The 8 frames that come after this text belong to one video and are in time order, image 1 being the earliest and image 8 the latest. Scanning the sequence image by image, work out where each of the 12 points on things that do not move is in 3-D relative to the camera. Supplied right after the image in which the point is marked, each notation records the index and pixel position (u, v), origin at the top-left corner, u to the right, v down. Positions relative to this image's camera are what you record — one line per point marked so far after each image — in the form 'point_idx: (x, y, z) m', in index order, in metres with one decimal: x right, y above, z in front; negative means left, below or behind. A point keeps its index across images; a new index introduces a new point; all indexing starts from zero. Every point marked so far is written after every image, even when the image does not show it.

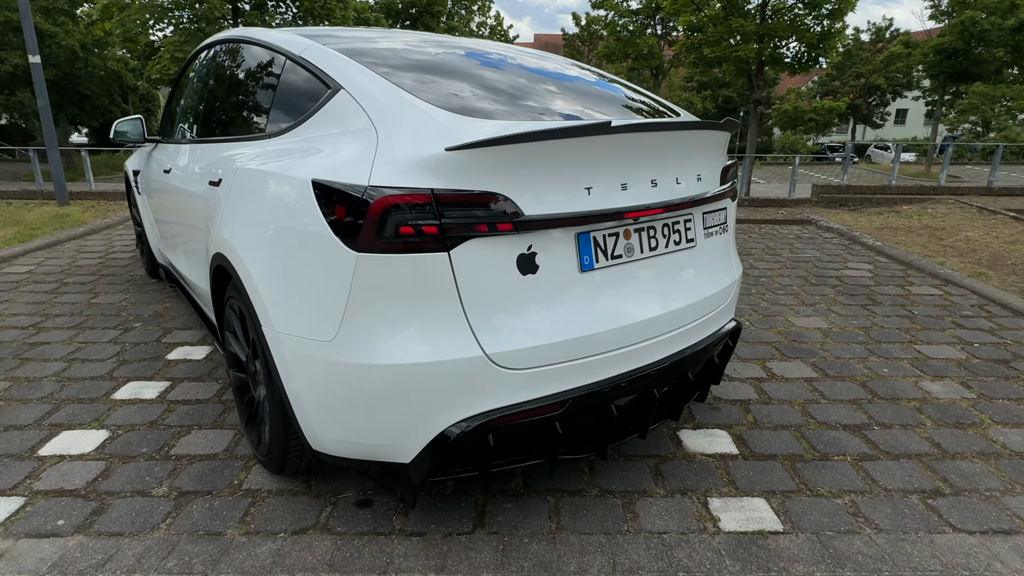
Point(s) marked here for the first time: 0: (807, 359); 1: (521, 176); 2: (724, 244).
0: (+1.7, -0.4, +3.5) m
1: (0.0, +0.3, +1.7) m
2: (+0.9, +0.2, +2.4) m
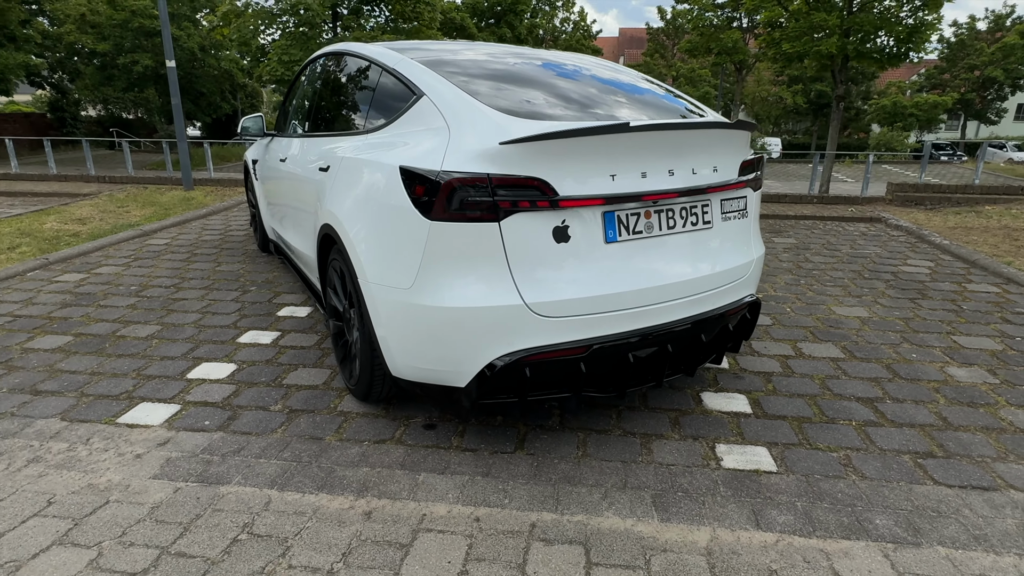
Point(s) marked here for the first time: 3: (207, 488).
0: (+2.1, -0.3, +3.7) m
1: (+0.1, +0.5, +2.2) m
2: (+1.1, +0.3, +2.8) m
3: (-1.2, -0.8, +2.4) m
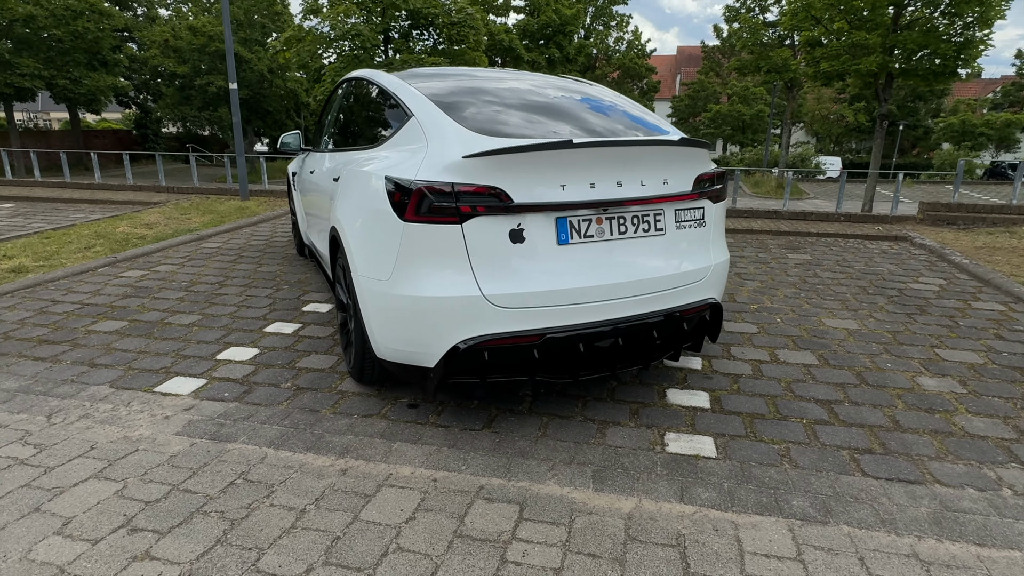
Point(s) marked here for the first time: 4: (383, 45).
0: (+2.0, -0.4, +3.9) m
1: (0.0, +0.5, +2.5) m
2: (+1.0, +0.3, +3.1) m
3: (-1.4, -0.7, +2.8) m
4: (-2.8, +5.3, +12.8) m
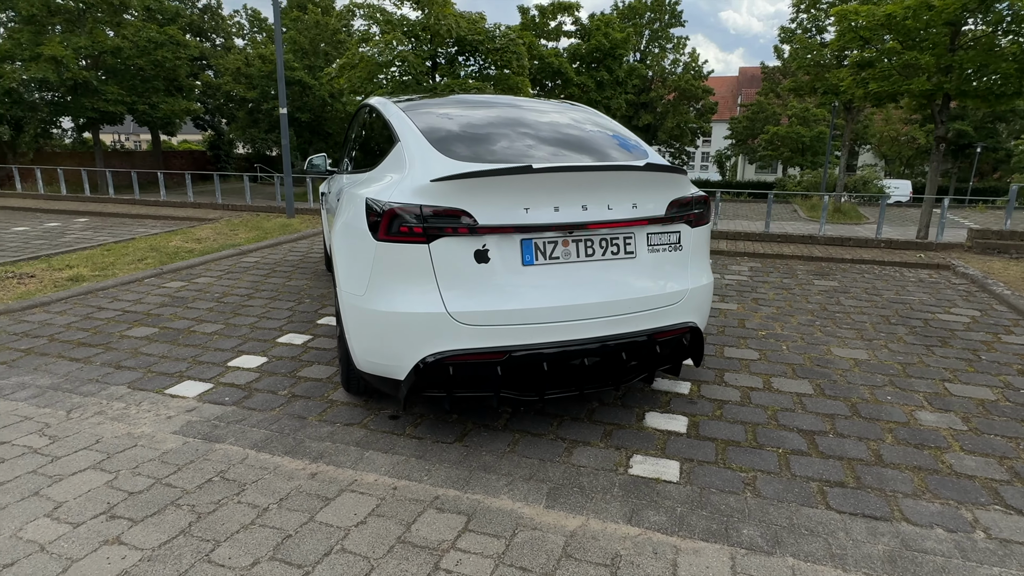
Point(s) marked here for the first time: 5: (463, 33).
0: (+1.9, -0.6, +3.8) m
1: (-0.2, +0.4, +2.7) m
2: (+0.9, +0.2, +3.1) m
3: (-1.6, -0.8, +3.0) m
4: (-1.9, +4.9, +13.3) m
5: (-1.1, +5.6, +12.9) m
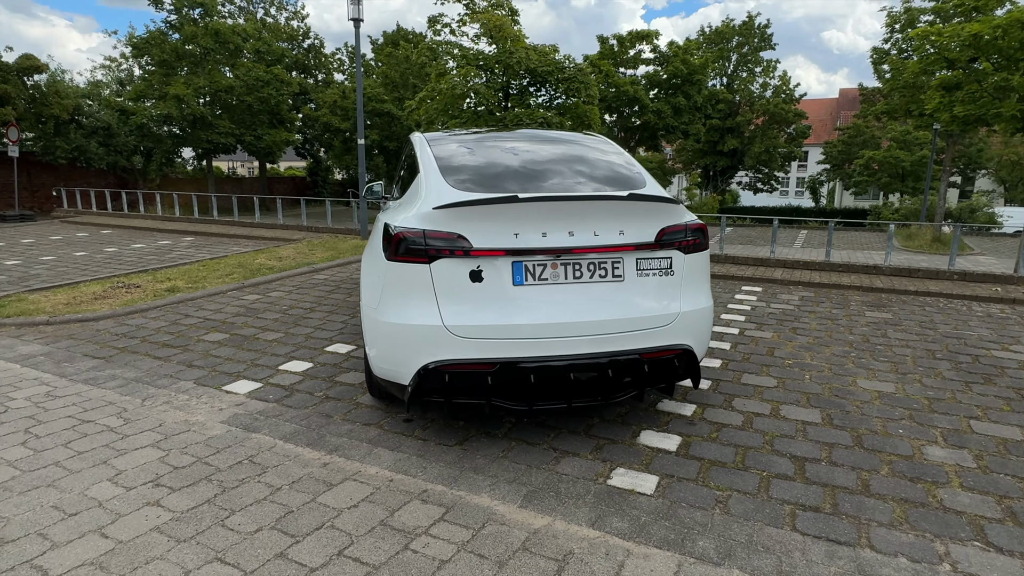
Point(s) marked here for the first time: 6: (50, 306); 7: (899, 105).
0: (+2.0, -0.8, +3.7) m
1: (-0.2, +0.3, +3.0) m
2: (+0.9, 0.0, +3.2) m
3: (-1.6, -0.9, +3.5) m
4: (-0.2, +4.4, +13.9) m
5: (+0.5, +5.1, +13.4) m
6: (-5.0, -0.2, +6.3) m
7: (+12.5, +5.9, +19.1) m
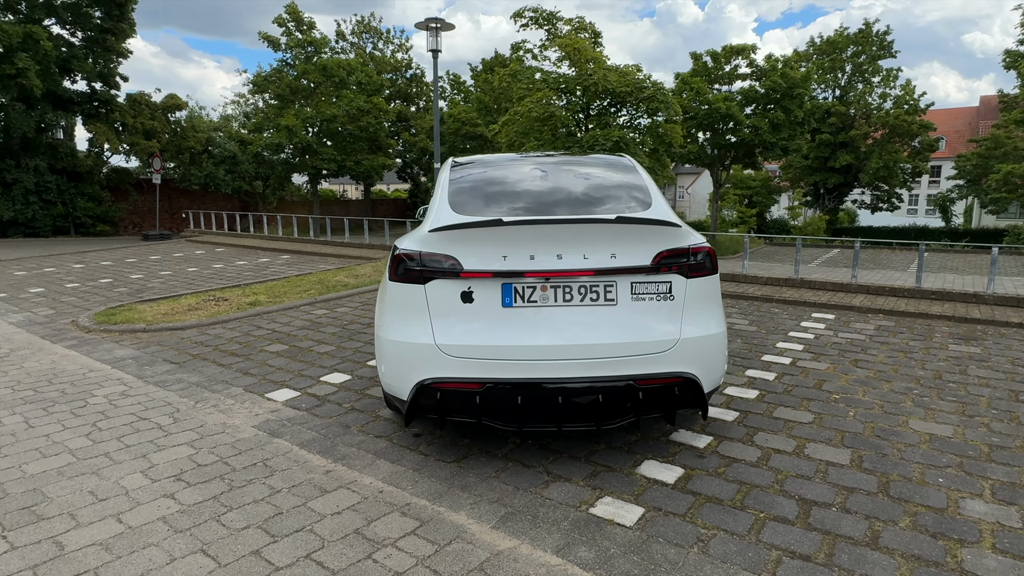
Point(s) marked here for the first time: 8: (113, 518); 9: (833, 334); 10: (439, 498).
0: (+2.0, -0.9, +3.4) m
1: (-0.3, +0.2, +3.1) m
2: (+0.8, -0.1, +3.1) m
3: (-1.6, -1.0, +3.8) m
4: (+1.6, +3.9, +14.0) m
5: (+2.3, +4.6, +13.4) m
6: (-4.4, -0.3, +7.1) m
7: (+15.1, +5.1, +16.9) m
8: (-1.9, -1.1, +2.8) m
9: (+3.3, -0.5, +5.9) m
10: (-0.4, -1.1, +3.0) m
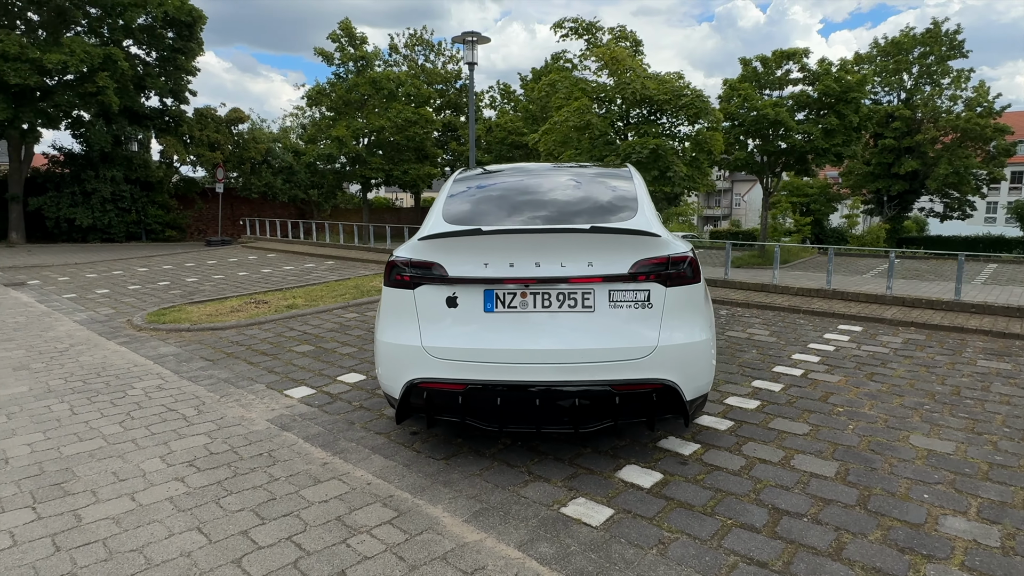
0: (+1.9, -1.0, +3.4) m
1: (-0.4, +0.2, +3.3) m
2: (+0.7, -0.2, +3.2) m
3: (-1.6, -1.0, +4.0) m
4: (+2.6, +3.7, +14.0) m
5: (+3.2, +4.4, +13.3) m
6: (-4.1, -0.4, +7.7) m
7: (+16.3, +4.6, +15.7) m
8: (-2.0, -1.1, +3.1) m
9: (+3.4, -0.6, +5.8) m
10: (-0.5, -1.1, +3.2) m
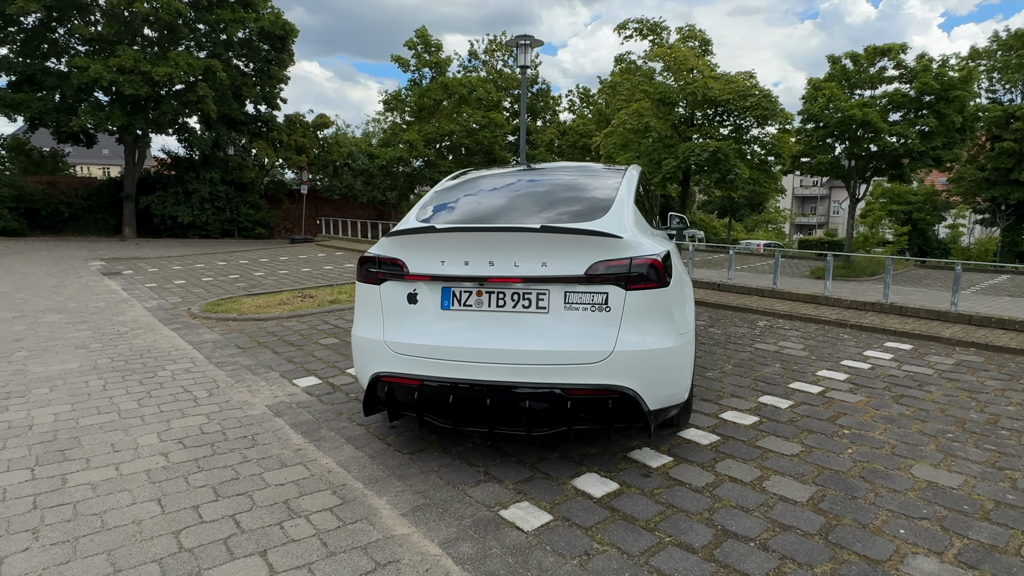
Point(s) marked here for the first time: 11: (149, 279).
0: (+1.7, -1.1, +3.1) m
1: (-0.6, +0.2, +3.3) m
2: (+0.5, -0.2, +3.1) m
3: (-1.7, -0.9, +4.2) m
4: (+3.9, +3.6, +13.5) m
5: (+4.5, +4.2, +12.8) m
6: (-3.7, -0.3, +8.2) m
7: (+17.8, +4.0, +13.3) m
8: (-2.3, -1.0, +3.4) m
9: (+3.5, -0.7, +5.3) m
10: (-0.8, -1.1, +3.2) m
11: (-7.1, +0.2, +11.5) m
